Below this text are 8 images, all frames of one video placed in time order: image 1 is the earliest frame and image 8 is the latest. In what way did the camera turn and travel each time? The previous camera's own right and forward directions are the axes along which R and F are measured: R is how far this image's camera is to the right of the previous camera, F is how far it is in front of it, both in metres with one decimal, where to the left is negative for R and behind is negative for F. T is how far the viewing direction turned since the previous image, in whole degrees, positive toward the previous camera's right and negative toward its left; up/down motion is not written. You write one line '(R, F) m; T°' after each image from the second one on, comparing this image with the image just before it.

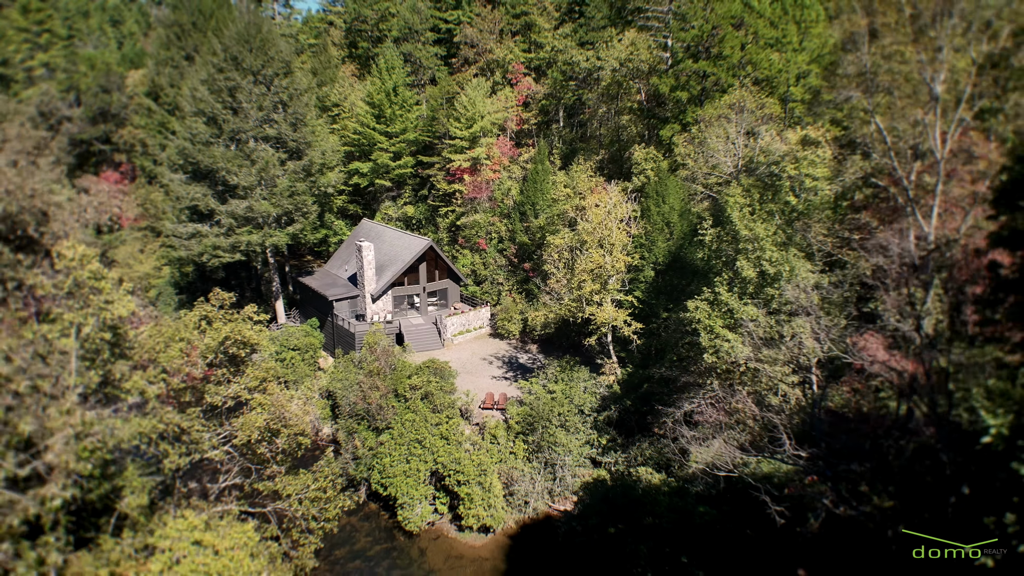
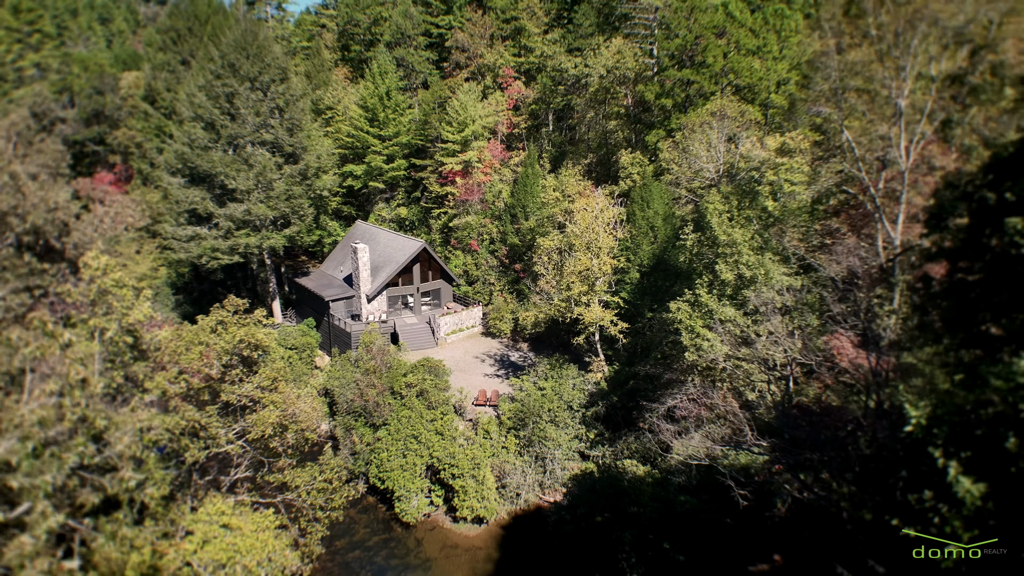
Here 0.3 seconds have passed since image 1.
(0.0, -0.9) m; +1°
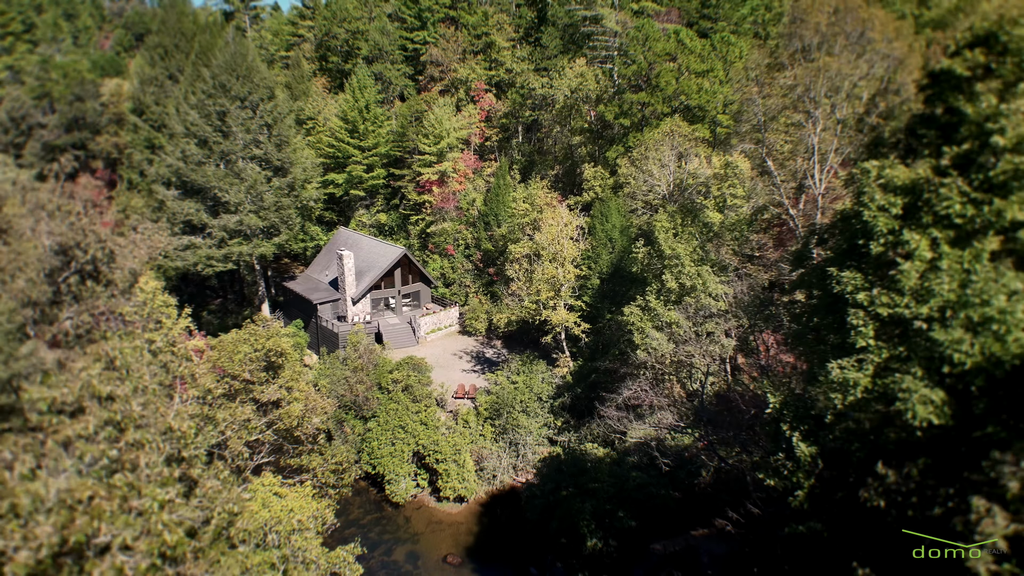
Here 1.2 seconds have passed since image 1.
(-0.1, -2.5) m; +2°
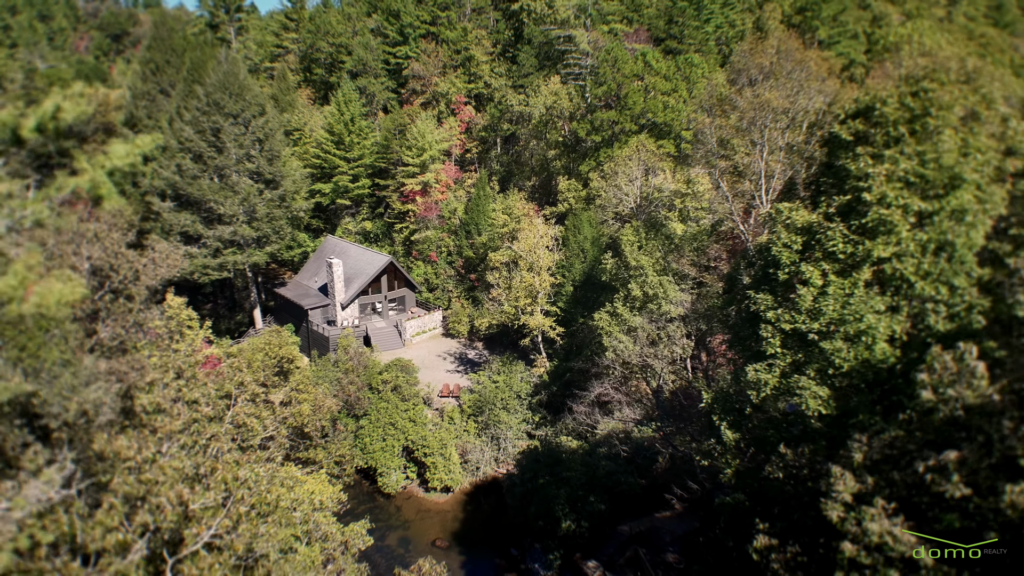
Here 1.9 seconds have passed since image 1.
(-0.1, -2.0) m; +2°
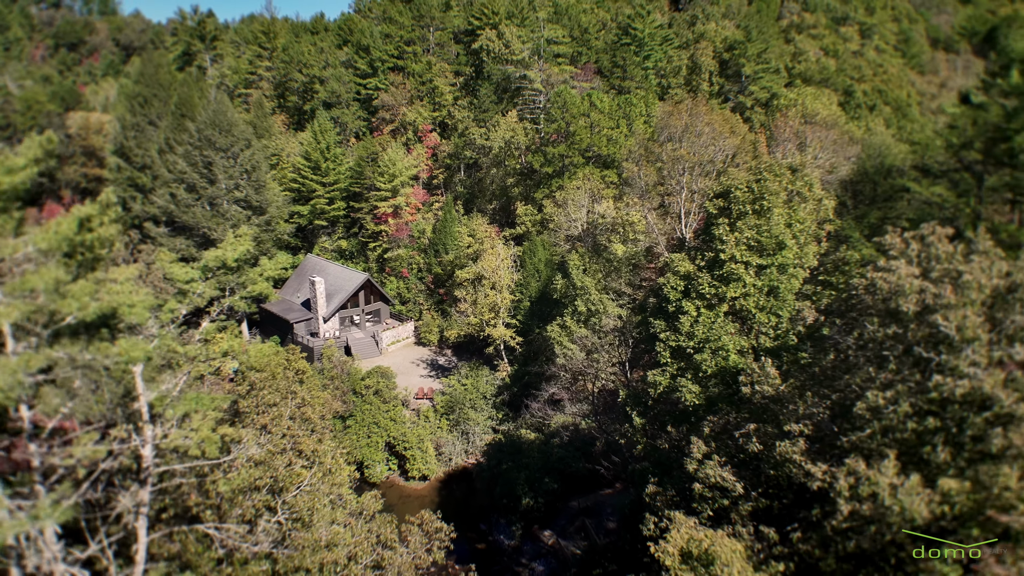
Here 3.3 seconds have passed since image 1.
(-0.2, -4.1) m; +3°
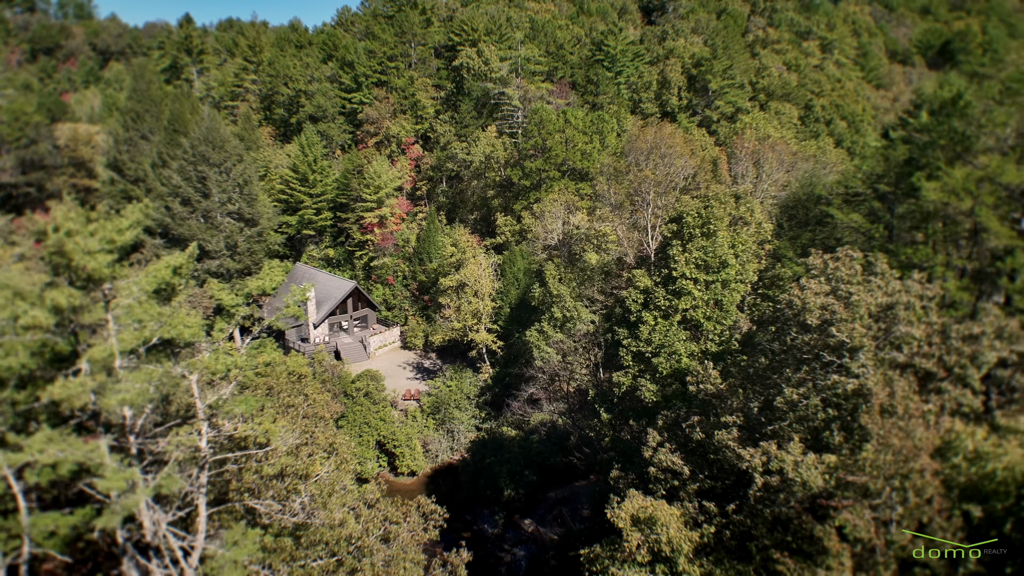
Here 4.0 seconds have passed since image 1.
(-0.1, -2.1) m; +2°
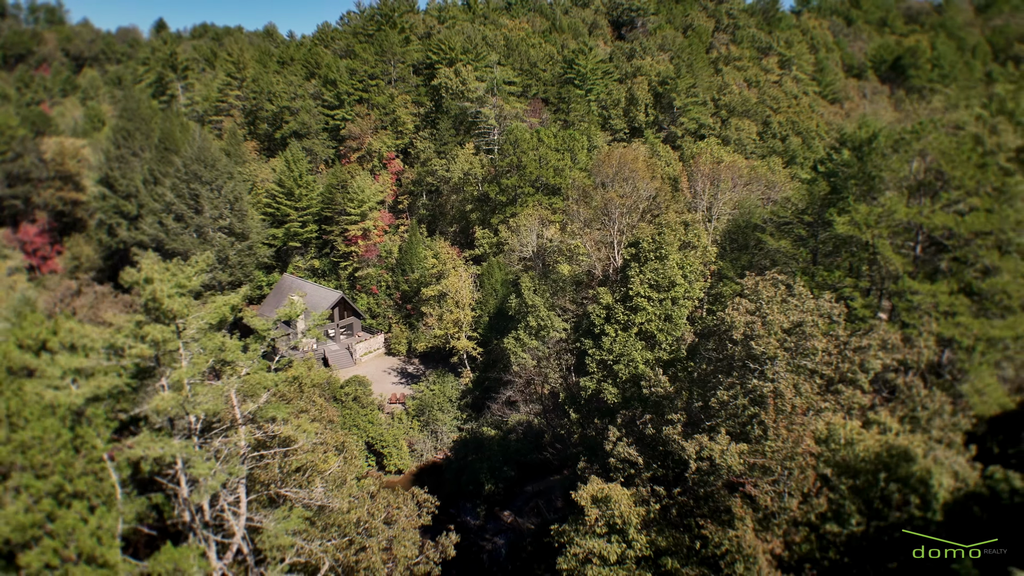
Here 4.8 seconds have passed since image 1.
(-0.1, -2.4) m; +2°
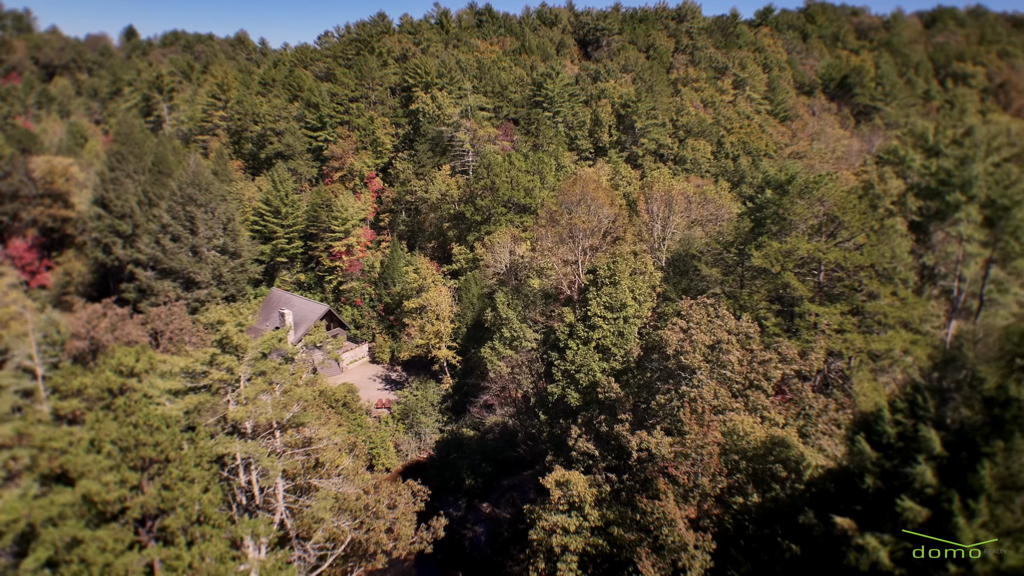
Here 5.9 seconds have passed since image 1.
(-0.1, -3.3) m; +2°
